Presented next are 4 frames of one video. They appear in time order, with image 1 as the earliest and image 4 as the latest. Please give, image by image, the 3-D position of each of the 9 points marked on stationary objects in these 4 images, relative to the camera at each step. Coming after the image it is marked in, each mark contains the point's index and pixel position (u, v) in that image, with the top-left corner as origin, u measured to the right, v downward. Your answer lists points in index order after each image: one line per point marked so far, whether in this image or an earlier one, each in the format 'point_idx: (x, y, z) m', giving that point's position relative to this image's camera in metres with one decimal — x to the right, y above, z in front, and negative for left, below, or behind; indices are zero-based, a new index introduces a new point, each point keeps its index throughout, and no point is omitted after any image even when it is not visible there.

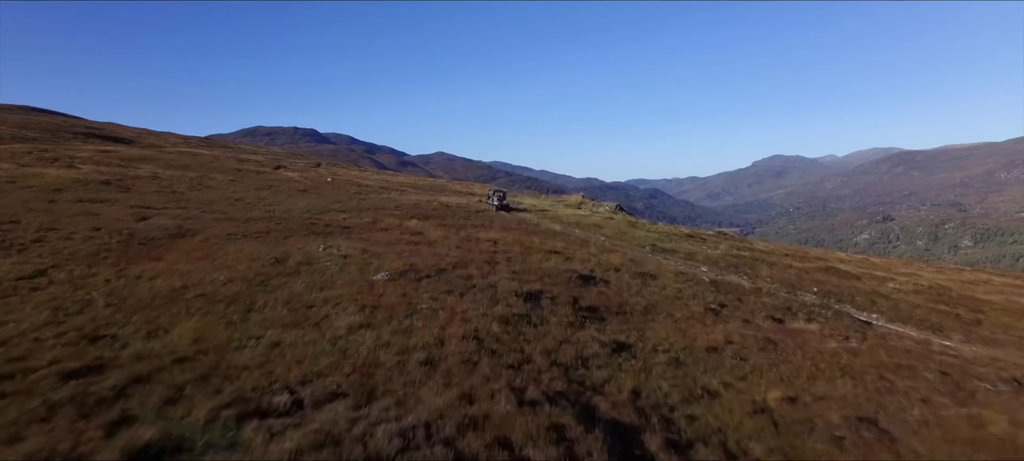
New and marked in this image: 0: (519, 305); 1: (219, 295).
0: (+0.2, -2.3, +20.0) m
1: (-8.4, -1.8, +19.2) m
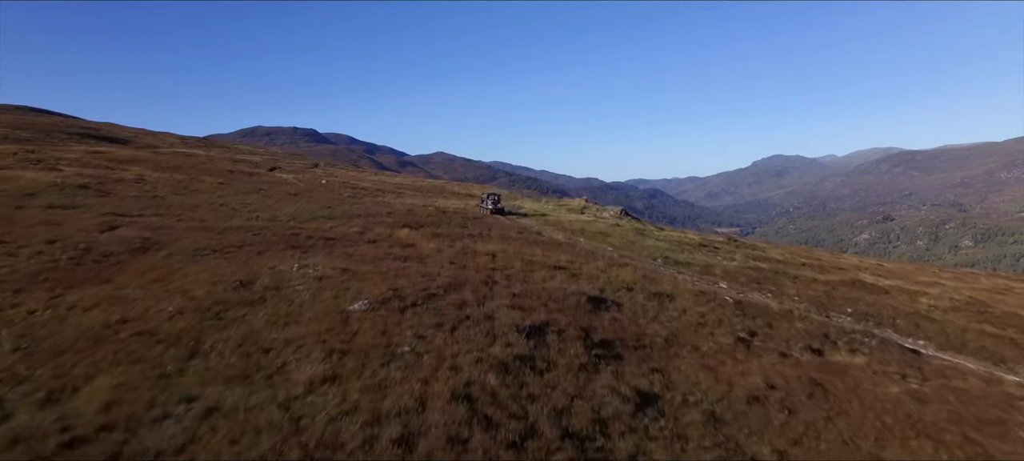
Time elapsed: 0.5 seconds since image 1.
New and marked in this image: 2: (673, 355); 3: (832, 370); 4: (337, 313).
0: (+0.2, -2.8, +16.8) m
1: (-8.4, -2.4, +16.0) m
2: (+4.6, -3.6, +19.2) m
3: (+9.2, -4.0, +19.4) m
4: (-4.7, -2.2, +18.0) m
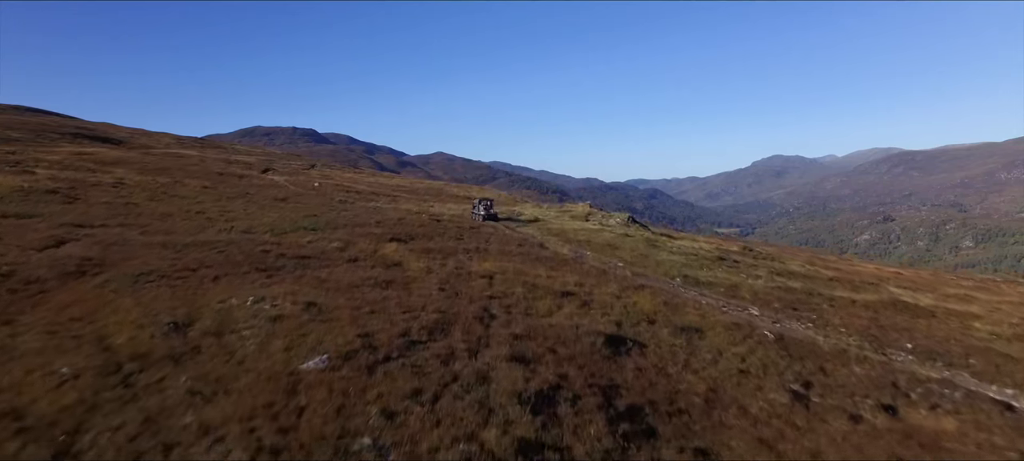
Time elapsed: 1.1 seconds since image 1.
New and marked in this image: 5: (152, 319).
0: (+0.2, -3.6, +12.5) m
1: (-8.4, -3.2, +11.8) m
2: (+4.6, -4.3, +15.0) m
3: (+9.2, -4.8, +15.1) m
4: (-4.7, -3.0, +13.8) m
5: (-9.4, -2.4, +17.5) m
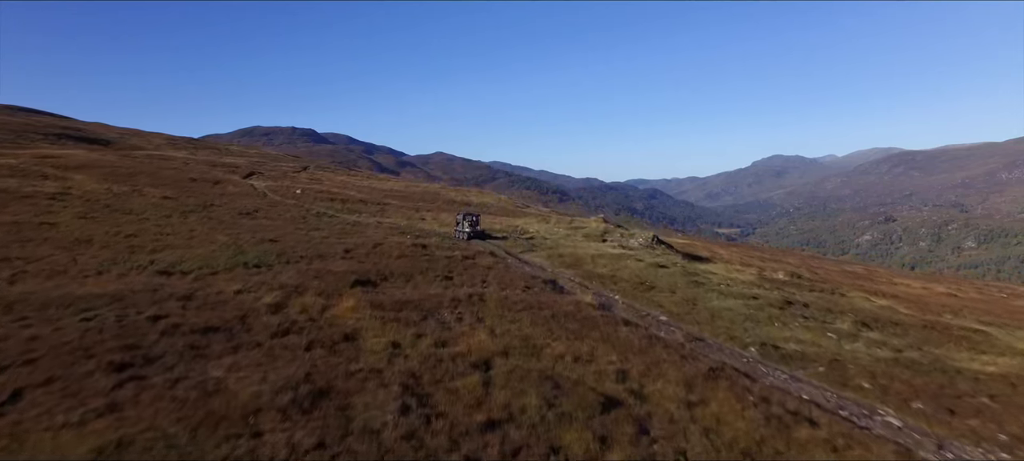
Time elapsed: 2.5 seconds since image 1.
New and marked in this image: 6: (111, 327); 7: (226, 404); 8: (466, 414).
0: (+0.4, -5.4, +2.5) m
1: (-8.2, -5.0, +1.8) m
2: (+4.8, -6.1, +5.0) m
3: (+9.5, -6.6, +5.2) m
4: (-4.5, -4.7, +3.8) m
5: (-9.2, -4.1, +7.5) m
6: (-11.7, -2.9, +19.3) m
7: (-6.2, -3.6, +14.3) m
8: (-1.1, -4.0, +15.1) m
